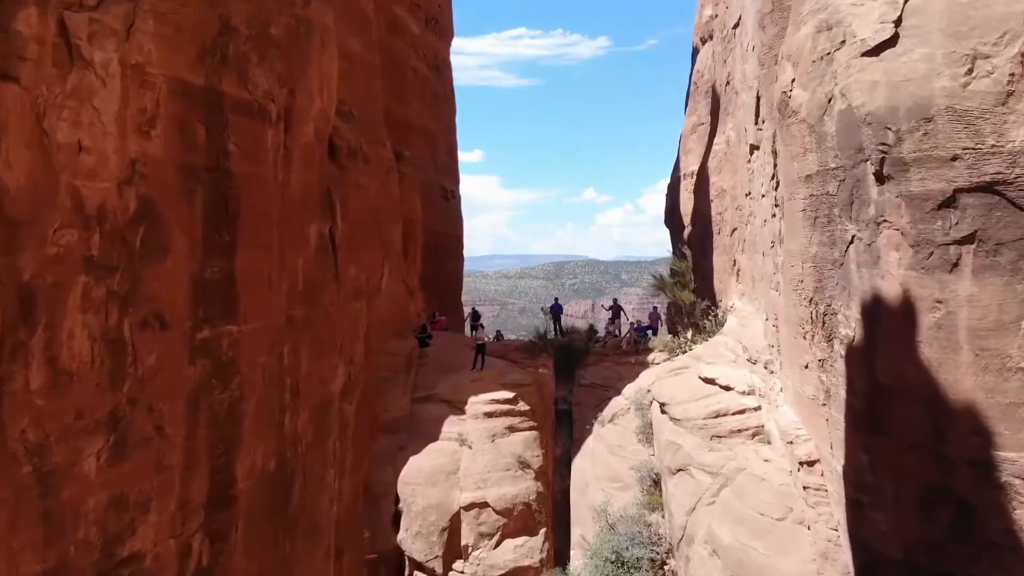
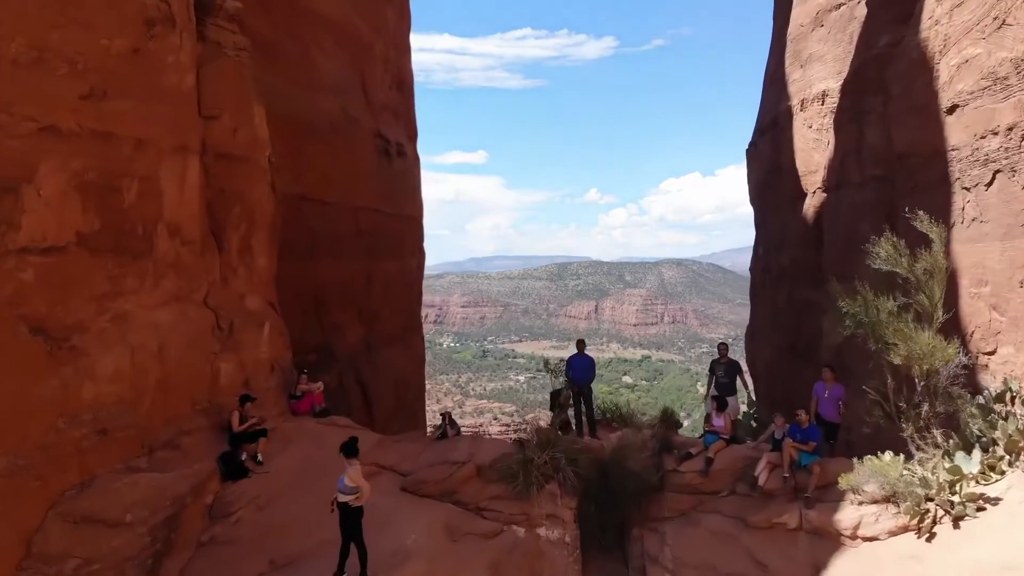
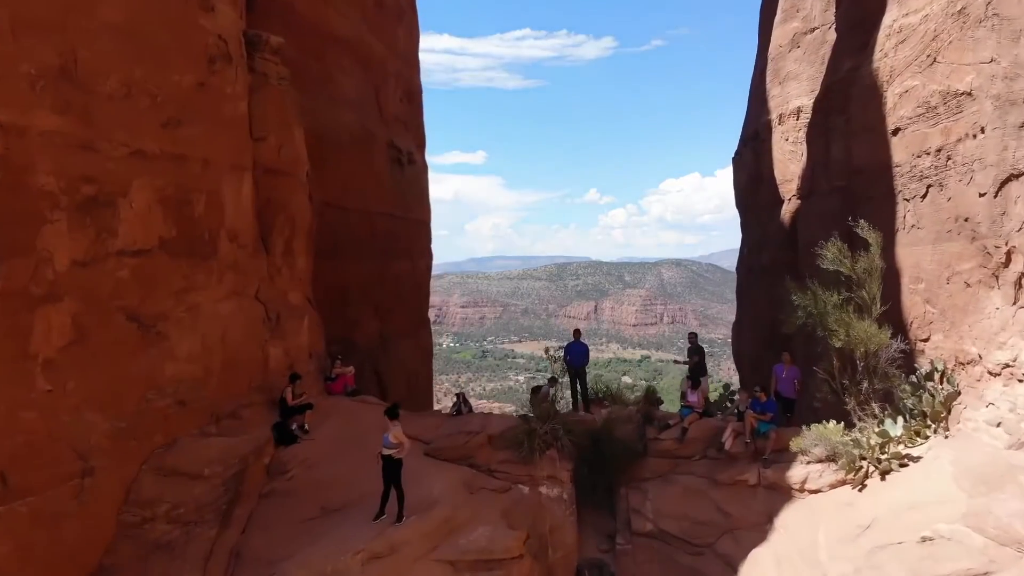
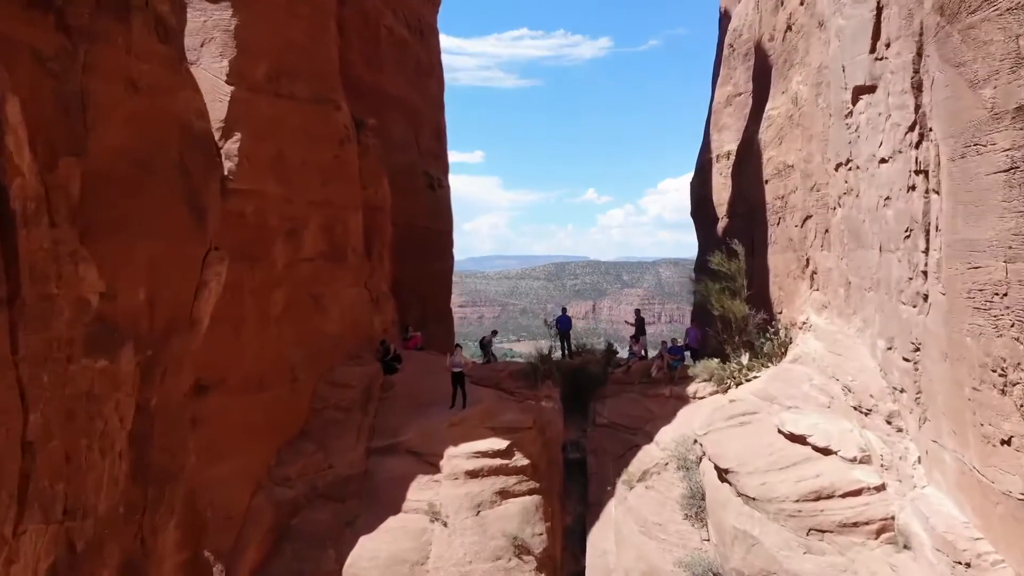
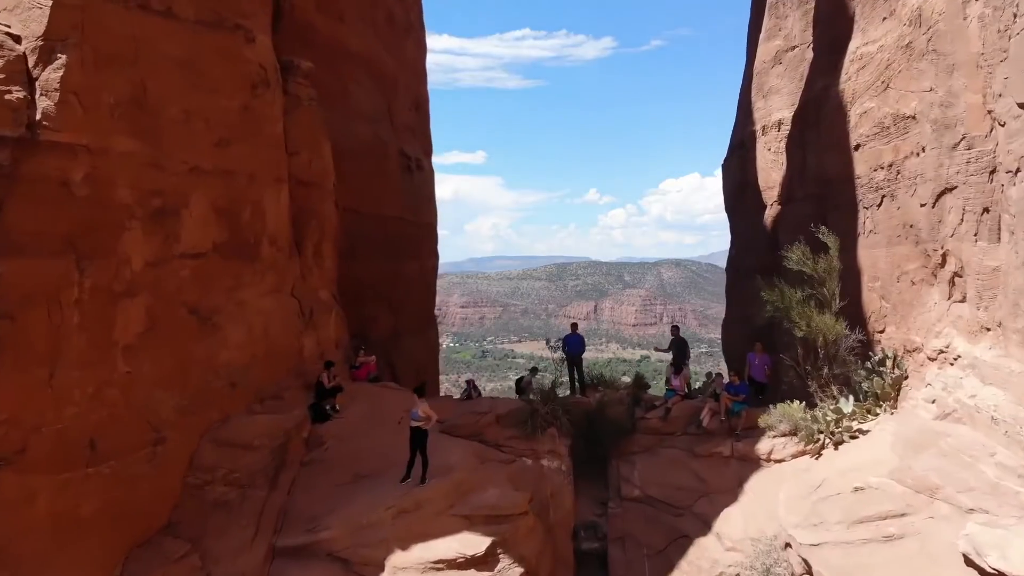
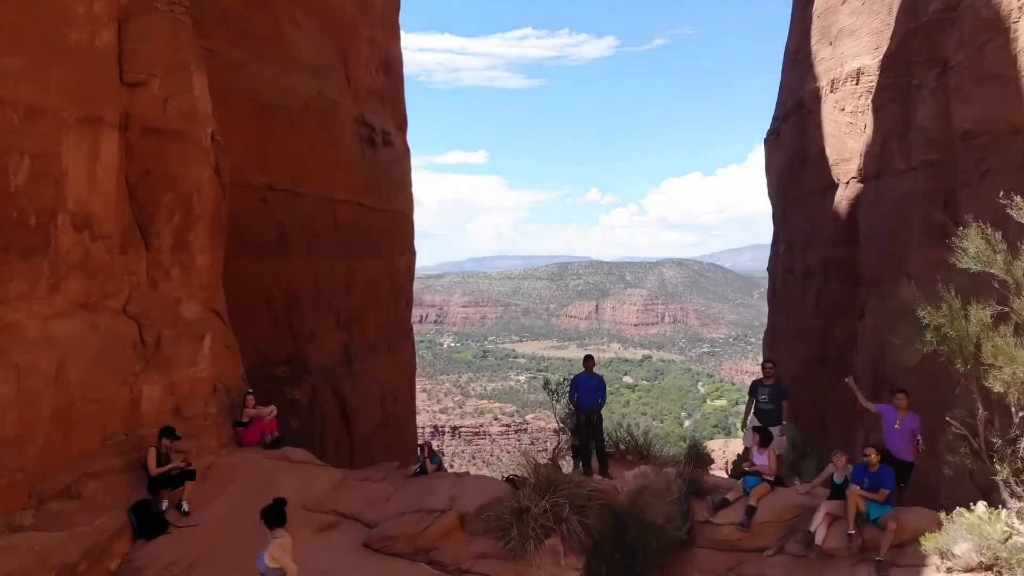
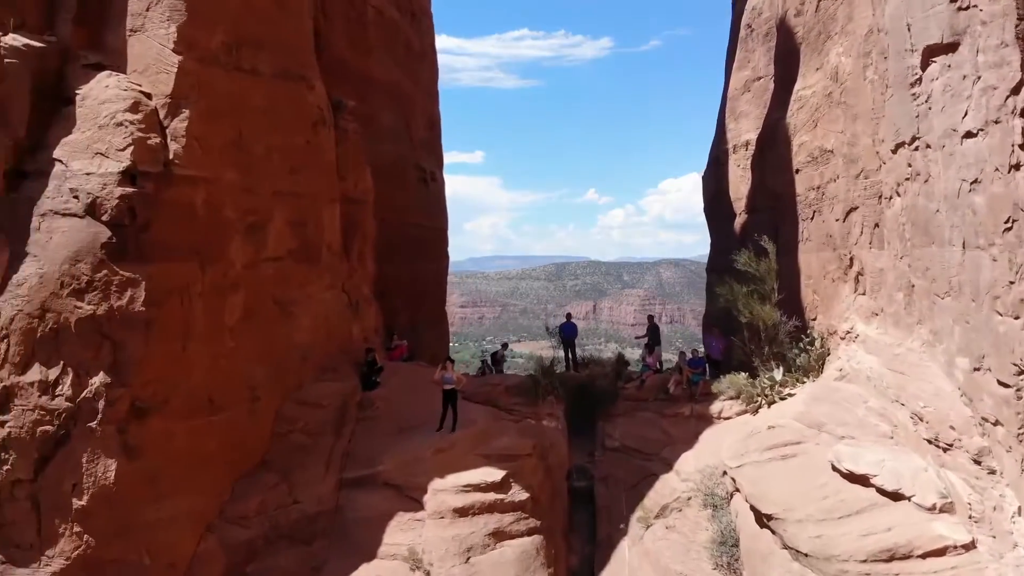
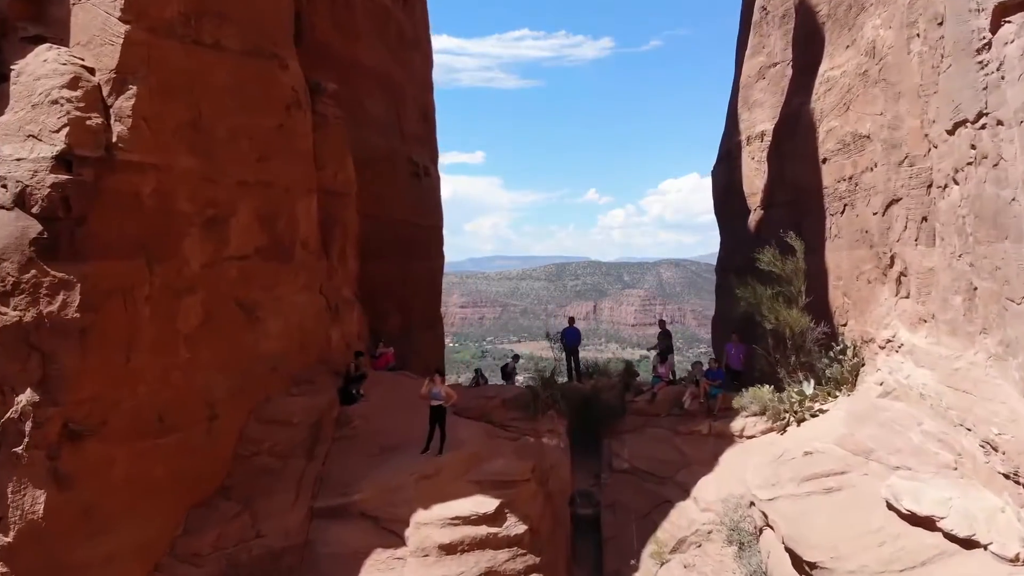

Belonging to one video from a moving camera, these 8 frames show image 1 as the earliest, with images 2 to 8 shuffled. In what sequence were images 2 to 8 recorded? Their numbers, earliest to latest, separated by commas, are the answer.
4, 7, 8, 5, 3, 2, 6
